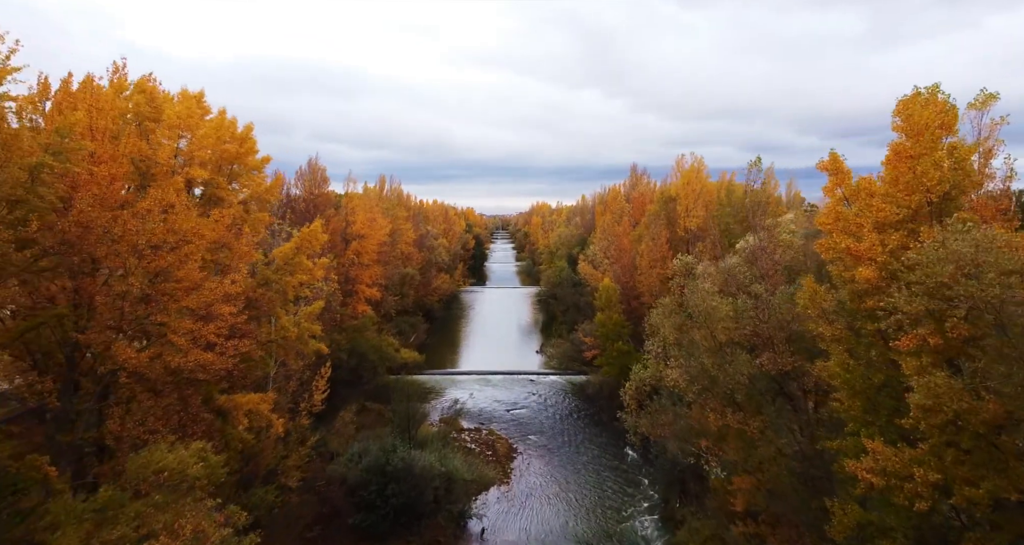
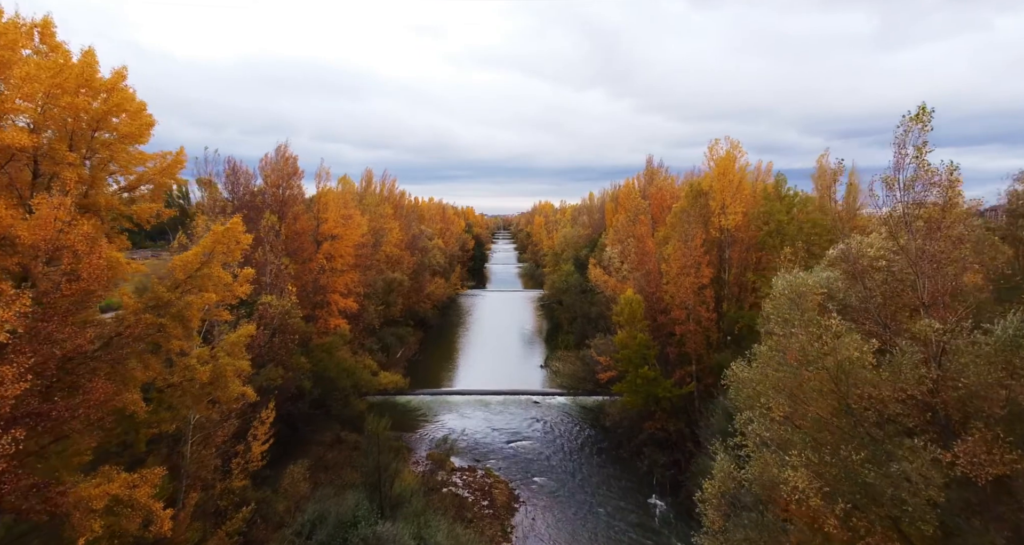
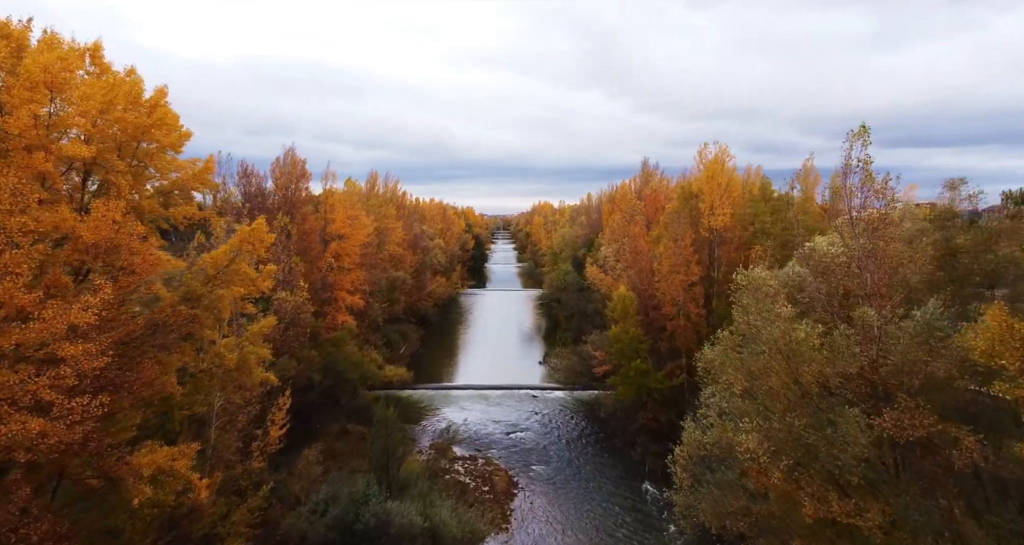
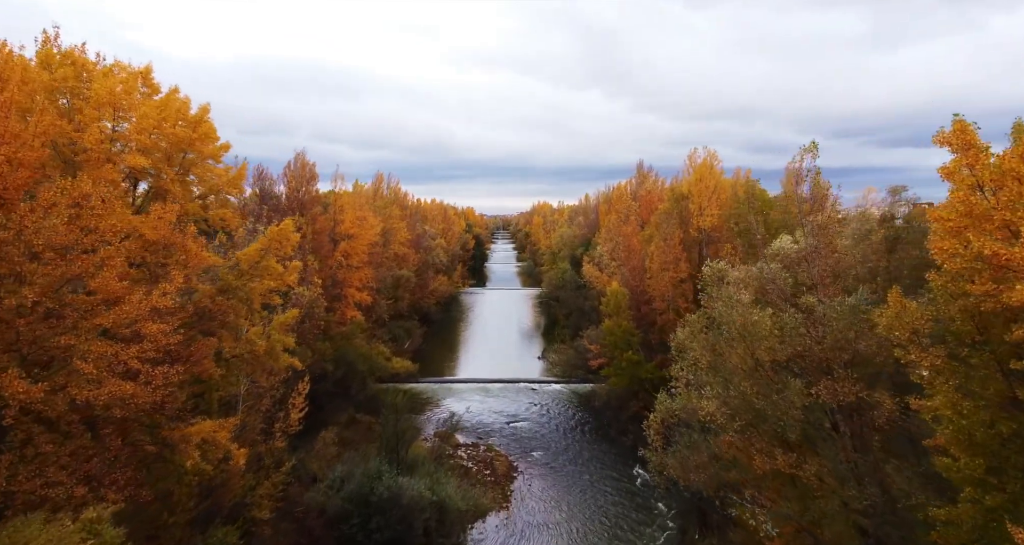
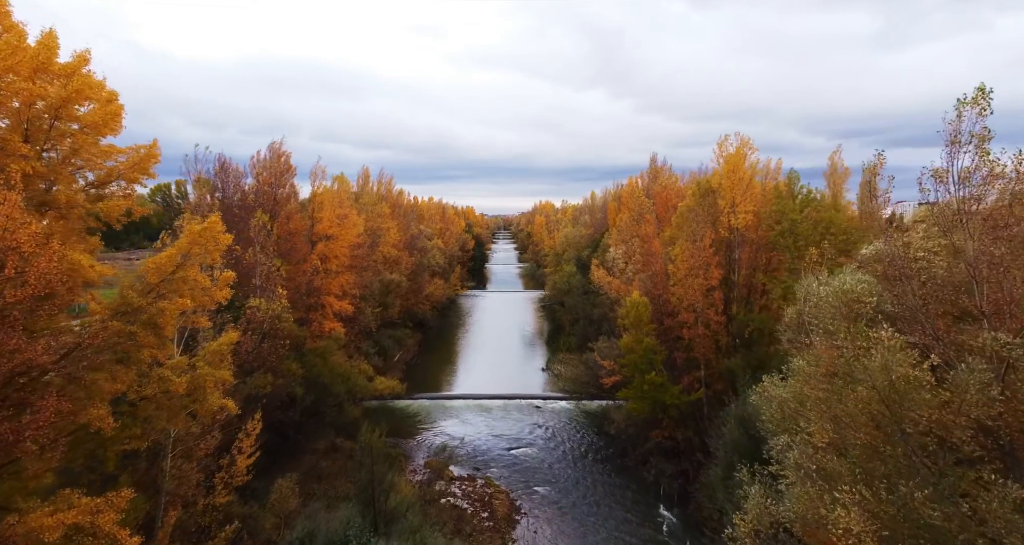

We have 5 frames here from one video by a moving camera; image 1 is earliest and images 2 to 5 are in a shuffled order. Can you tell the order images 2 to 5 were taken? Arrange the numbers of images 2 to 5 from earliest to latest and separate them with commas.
4, 3, 2, 5
